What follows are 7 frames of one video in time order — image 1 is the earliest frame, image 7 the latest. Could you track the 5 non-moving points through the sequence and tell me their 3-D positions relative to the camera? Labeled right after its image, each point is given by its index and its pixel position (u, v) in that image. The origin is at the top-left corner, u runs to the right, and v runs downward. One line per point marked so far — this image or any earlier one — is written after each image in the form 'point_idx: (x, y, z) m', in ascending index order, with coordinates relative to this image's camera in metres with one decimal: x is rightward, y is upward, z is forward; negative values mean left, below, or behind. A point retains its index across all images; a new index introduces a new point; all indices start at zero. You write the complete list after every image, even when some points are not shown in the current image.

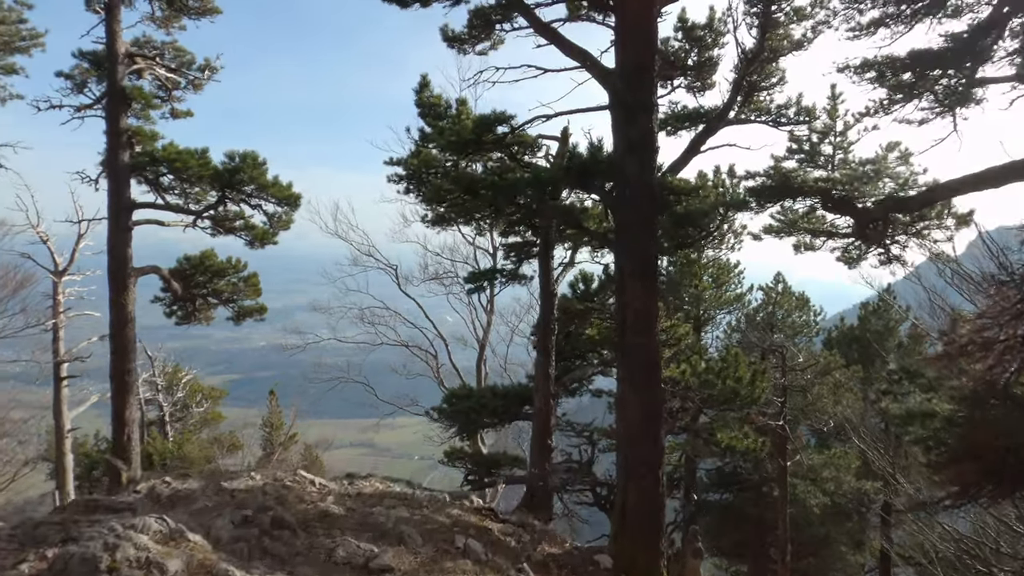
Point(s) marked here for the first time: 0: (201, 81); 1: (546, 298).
0: (-4.2, +2.8, +8.9) m
1: (+0.4, -0.1, +8.0) m
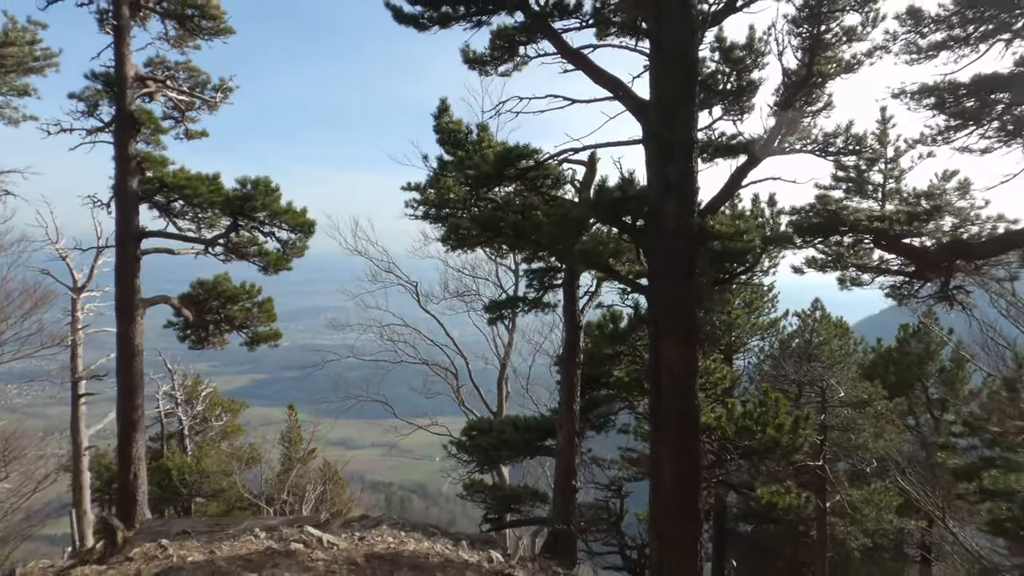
0: (-3.9, +2.4, +8.6) m
1: (+0.7, -0.5, +7.6) m
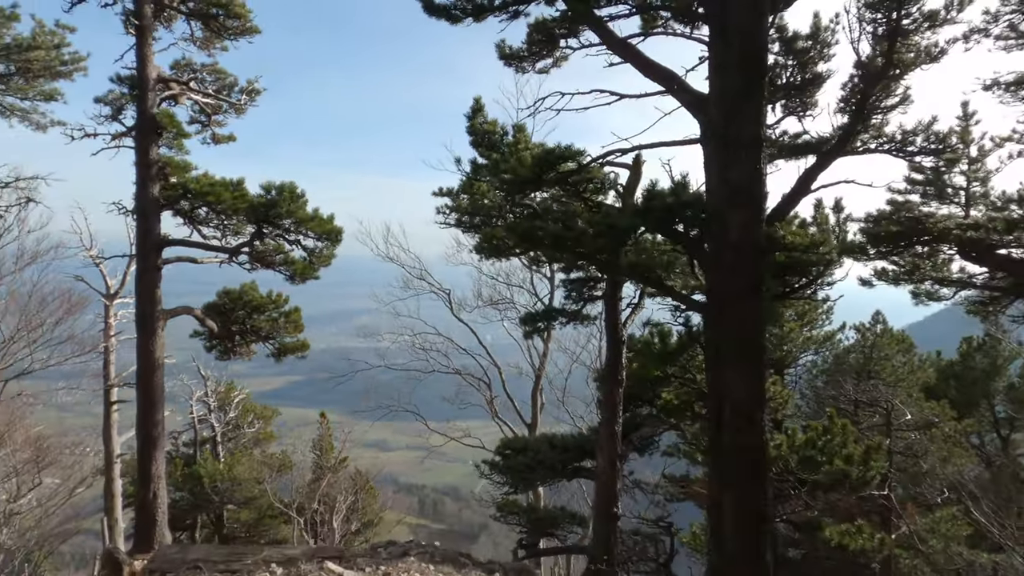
0: (-3.4, +2.3, +8.3) m
1: (+1.1, -0.6, +7.1) m
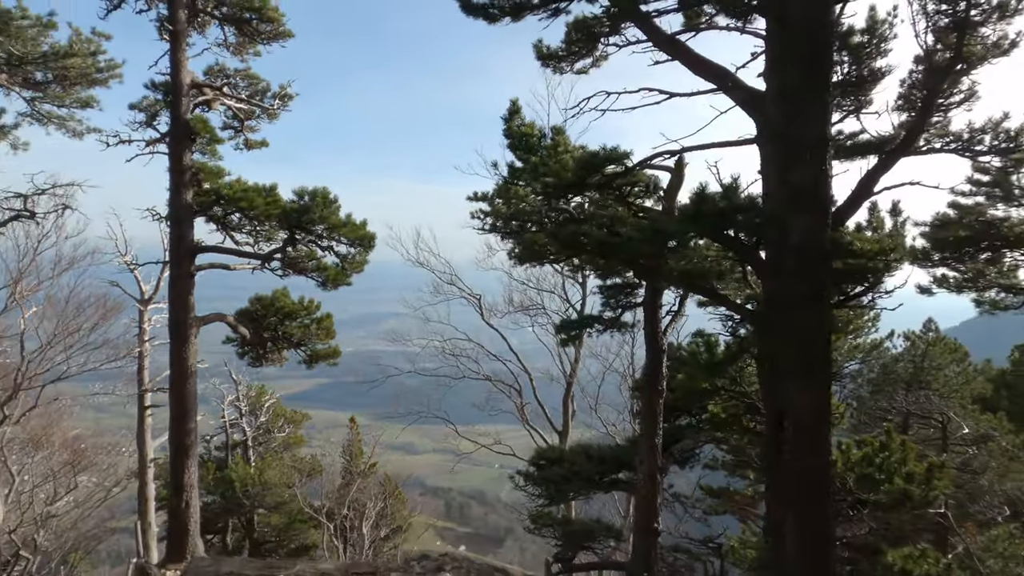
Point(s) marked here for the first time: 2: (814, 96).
0: (-3.0, +2.2, +8.3) m
1: (+1.5, -0.7, +6.8) m
2: (+1.6, +1.0, +3.6) m
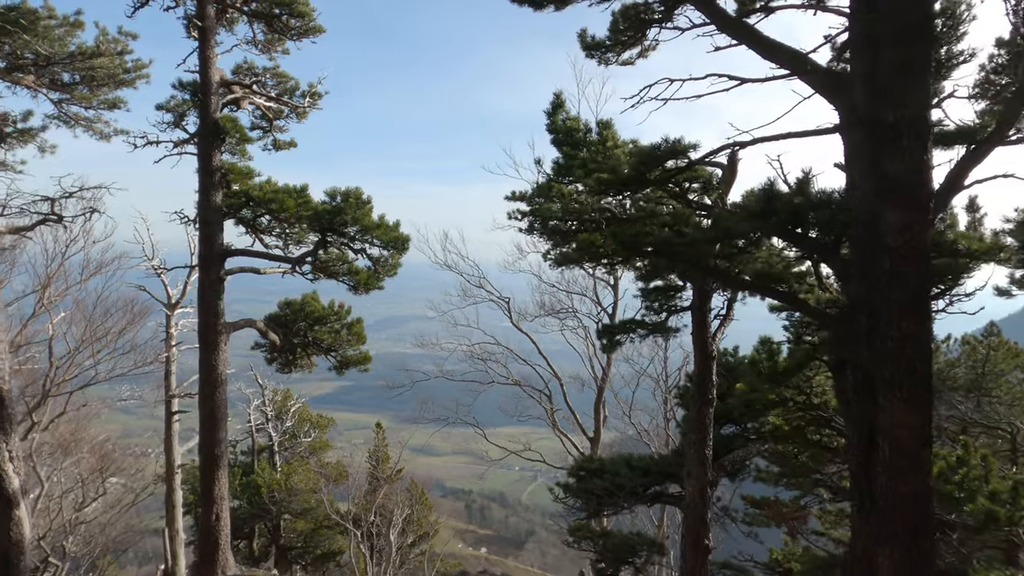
0: (-2.5, +2.2, +8.1) m
1: (+1.9, -0.7, +6.4) m
2: (+1.9, +1.0, +3.2) m
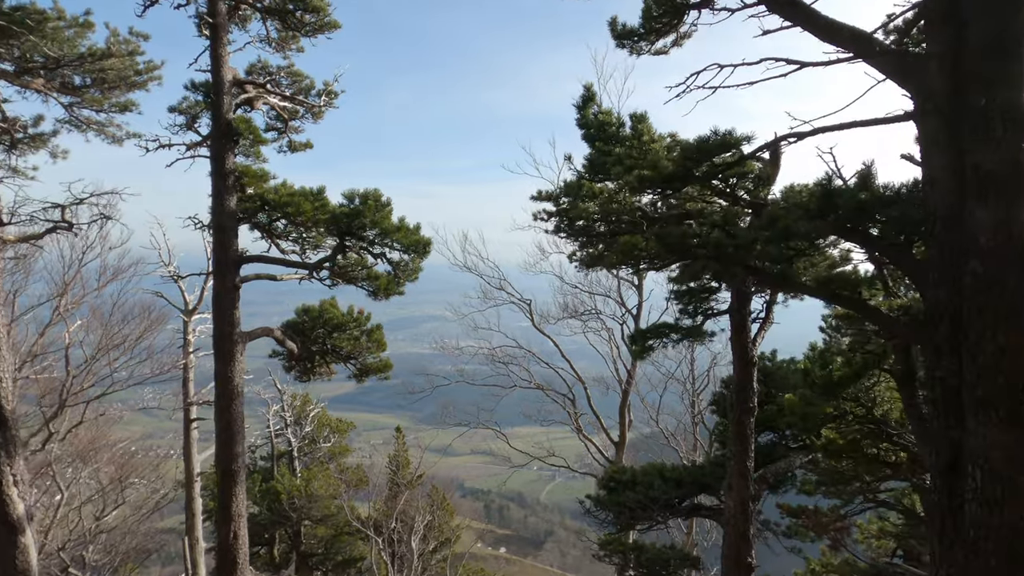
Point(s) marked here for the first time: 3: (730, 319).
0: (-2.3, +2.1, +7.8) m
1: (+2.1, -0.7, +6.1) m
2: (+2.1, +1.0, +2.8) m
3: (+2.1, -0.3, +6.2) m
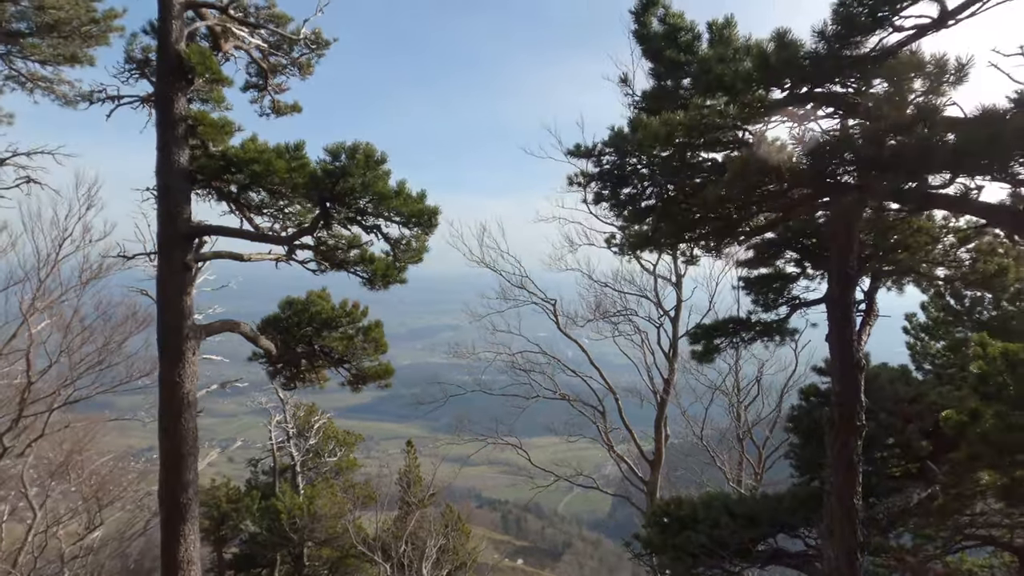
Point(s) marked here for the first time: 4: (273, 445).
0: (-2.0, +2.2, +6.5) m
1: (+2.3, -0.6, +4.6) m
2: (+2.2, +1.2, +1.4) m
3: (+2.3, -0.2, +4.8) m
4: (-5.5, -3.6, +15.2) m
